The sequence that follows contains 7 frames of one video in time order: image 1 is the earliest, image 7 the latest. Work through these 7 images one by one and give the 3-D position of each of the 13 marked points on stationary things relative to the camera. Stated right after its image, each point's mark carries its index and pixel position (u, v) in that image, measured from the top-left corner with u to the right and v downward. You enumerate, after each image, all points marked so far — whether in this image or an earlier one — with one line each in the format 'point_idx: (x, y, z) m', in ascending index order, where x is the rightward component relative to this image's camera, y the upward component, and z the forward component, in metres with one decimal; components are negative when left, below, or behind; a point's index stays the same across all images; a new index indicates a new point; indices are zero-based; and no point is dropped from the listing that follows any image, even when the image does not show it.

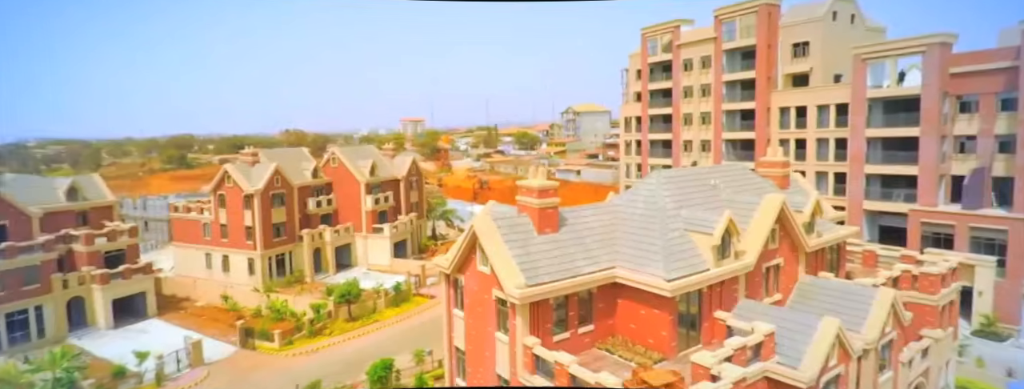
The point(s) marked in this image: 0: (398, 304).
0: (-0.8, -0.8, +3.9) m
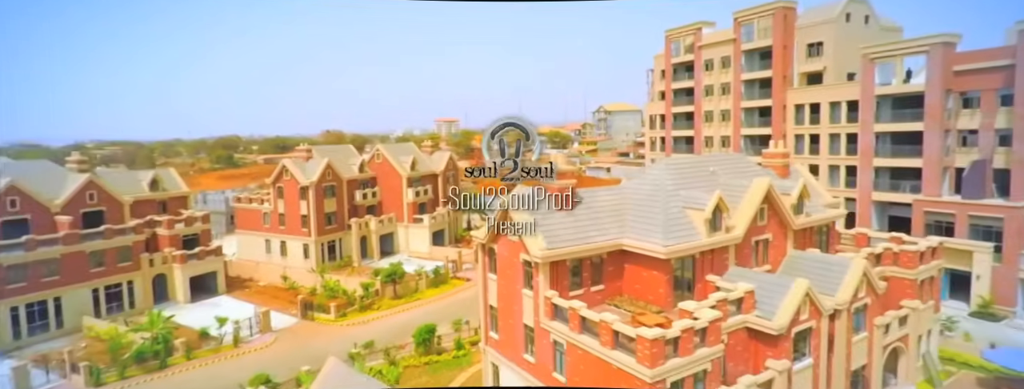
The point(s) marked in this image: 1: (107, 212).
0: (-0.6, -0.7, +4.4) m
1: (-3.2, -0.2, +4.6) m
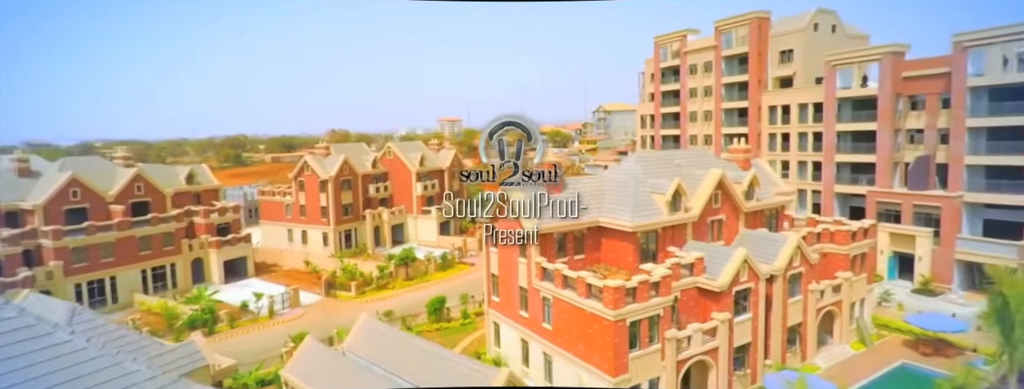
0: (-0.6, -0.7, +5.0) m
1: (-3.2, -0.1, +5.2) m
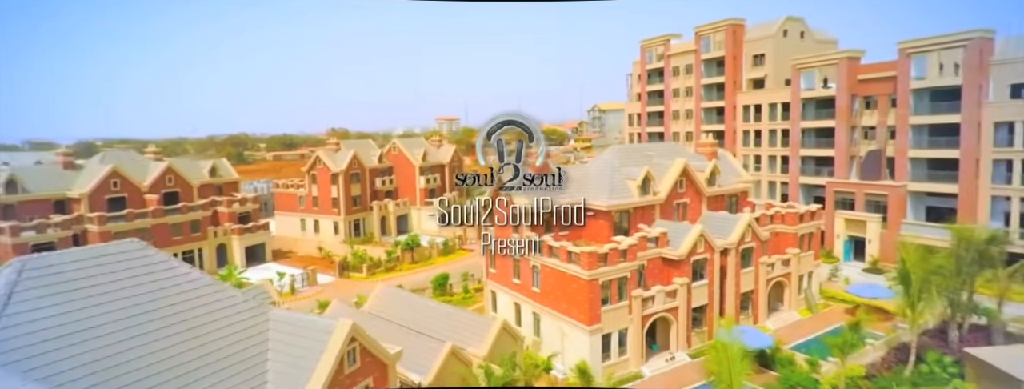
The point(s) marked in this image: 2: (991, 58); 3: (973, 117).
0: (-0.6, -0.6, +5.6) m
1: (-3.2, 0.0, +5.8) m
2: (+3.9, +1.1, +4.8) m
3: (+3.8, +0.6, +4.9) m
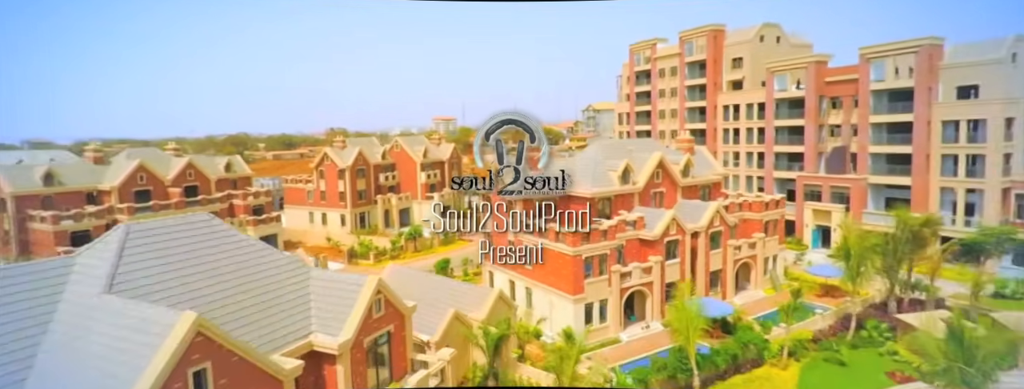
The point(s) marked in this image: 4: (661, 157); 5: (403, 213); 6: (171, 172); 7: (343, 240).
0: (-0.7, -0.5, +6.1) m
1: (-3.3, +0.1, +6.3) m
2: (+3.9, +1.2, +5.3) m
3: (+3.8, +0.7, +5.4) m
4: (+1.6, +0.4, +6.1) m
5: (-1.3, -0.2, +6.8) m
6: (-3.5, +0.2, +6.0) m
7: (-1.9, -0.5, +6.8) m
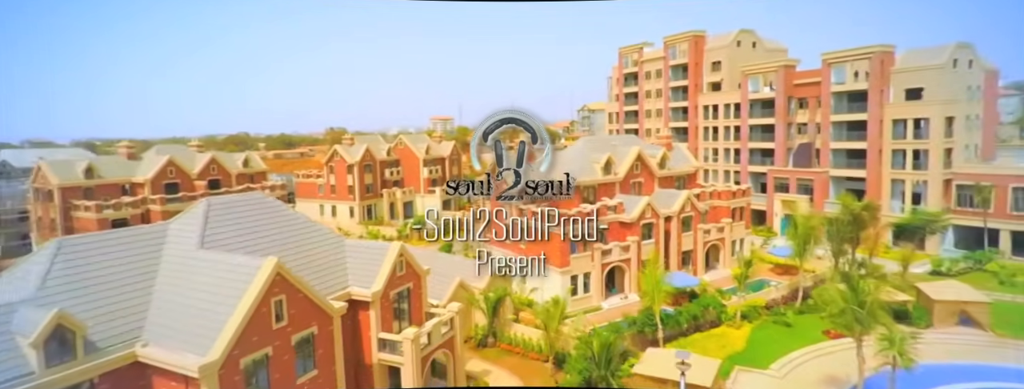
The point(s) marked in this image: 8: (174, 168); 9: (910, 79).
0: (-0.7, -0.4, +6.8) m
1: (-3.3, +0.2, +6.9) m
2: (+3.8, +1.3, +5.9) m
3: (+3.7, +0.8, +6.1) m
4: (+1.5, +0.5, +6.7) m
5: (-1.3, -0.1, +7.5) m
6: (-3.5, +0.3, +6.6) m
7: (-2.0, -0.4, +7.5) m
8: (-3.7, +0.3, +6.5) m
9: (+4.0, +1.2, +5.9) m
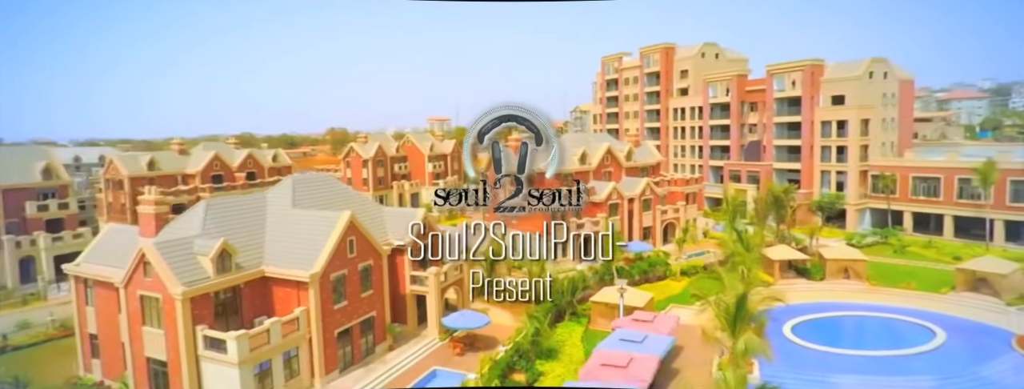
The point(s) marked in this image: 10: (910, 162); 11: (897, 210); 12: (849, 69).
0: (-0.8, -0.3, +8.0) m
1: (-3.4, +0.3, +8.1) m
2: (+3.7, +1.4, +7.2) m
3: (+3.7, +1.0, +7.3) m
4: (+1.4, +0.6, +8.0) m
5: (-1.4, 0.0, +8.7) m
6: (-3.6, +0.5, +7.9) m
7: (-2.1, -0.3, +8.7) m
8: (-3.8, +0.4, +7.7) m
9: (+3.9, +1.3, +7.2) m
10: (+4.8, +0.4, +7.1) m
11: (+4.7, -0.2, +7.1) m
12: (+4.0, +1.5, +7.0) m
